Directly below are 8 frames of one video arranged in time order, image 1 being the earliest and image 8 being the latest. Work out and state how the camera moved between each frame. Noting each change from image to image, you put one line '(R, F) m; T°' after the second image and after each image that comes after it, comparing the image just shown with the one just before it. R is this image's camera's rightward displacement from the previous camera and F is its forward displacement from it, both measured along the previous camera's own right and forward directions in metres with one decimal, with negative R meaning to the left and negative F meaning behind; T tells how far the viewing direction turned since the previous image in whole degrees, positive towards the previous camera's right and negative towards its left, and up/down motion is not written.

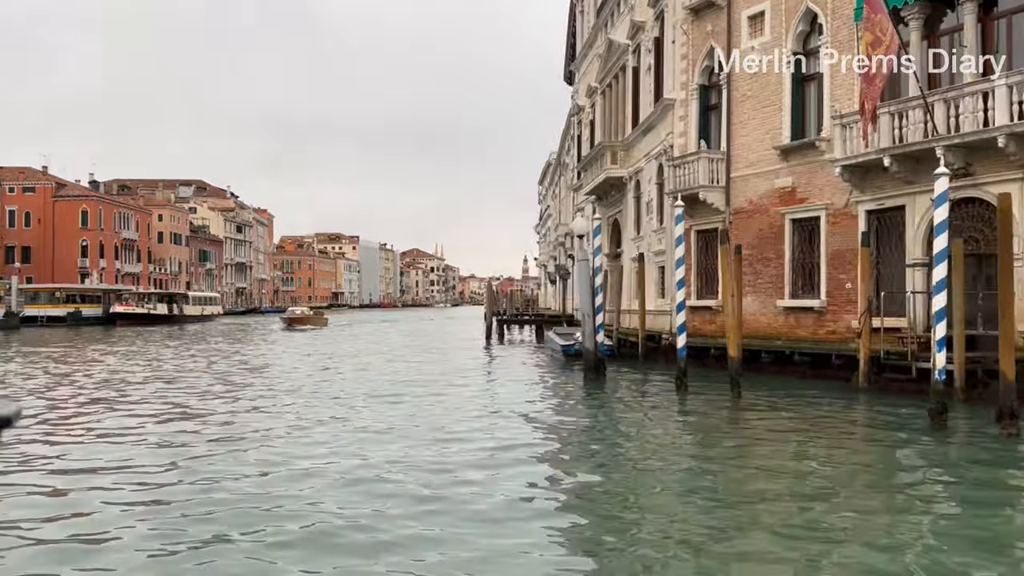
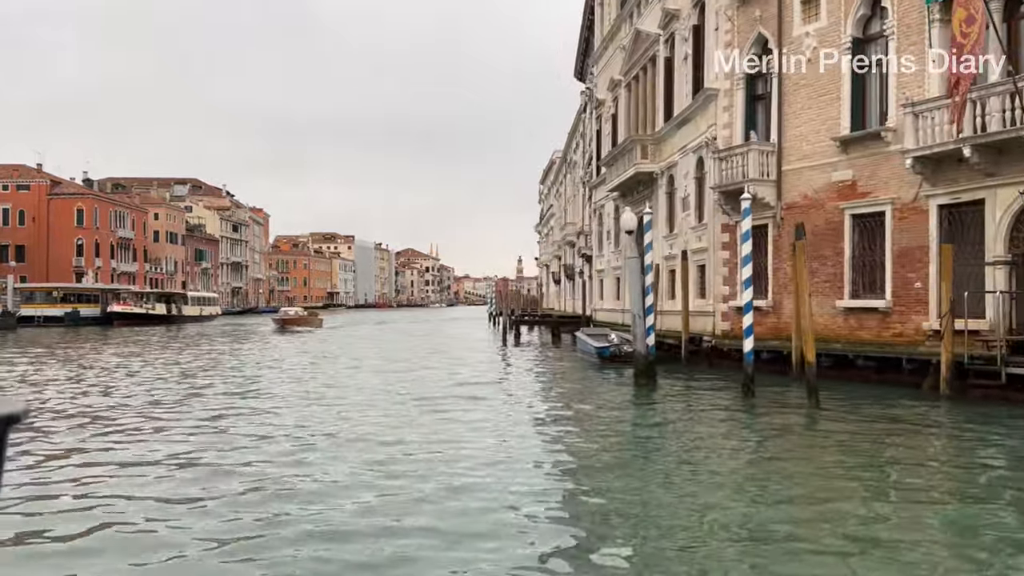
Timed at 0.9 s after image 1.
(-1.0, +1.1) m; 0°
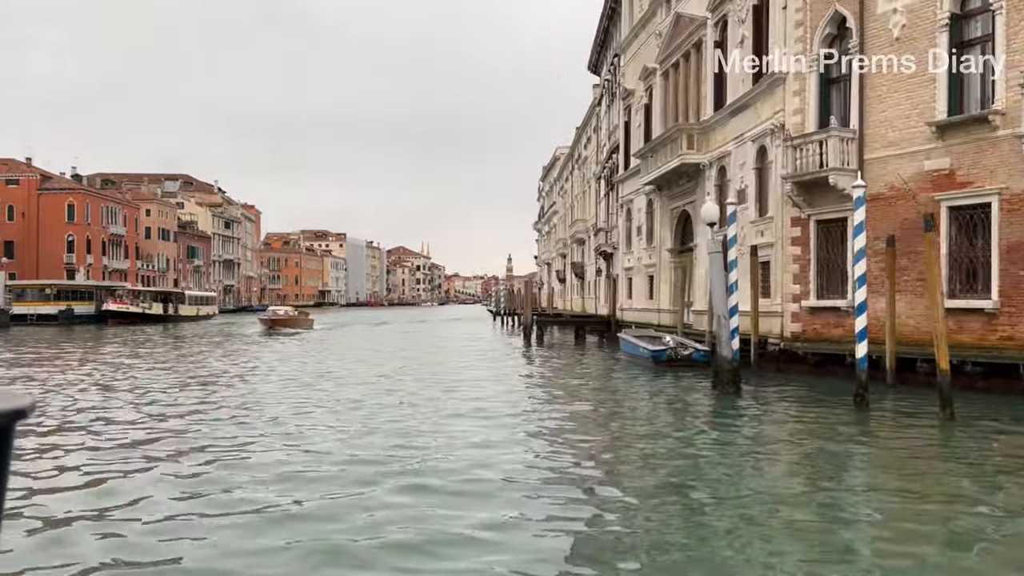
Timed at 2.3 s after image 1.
(-1.5, +1.5) m; +1°
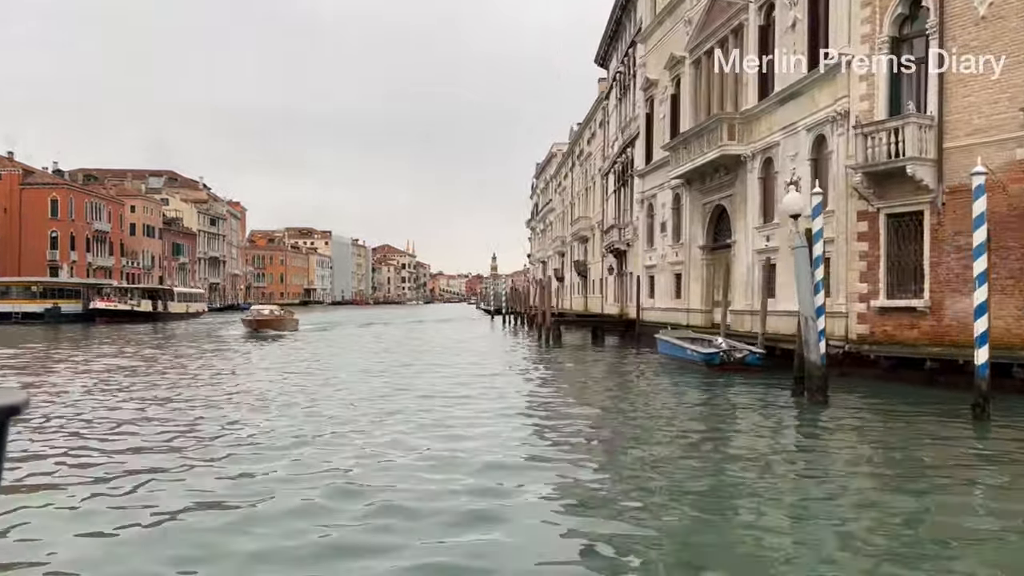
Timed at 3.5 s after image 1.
(-1.3, +1.4) m; +1°
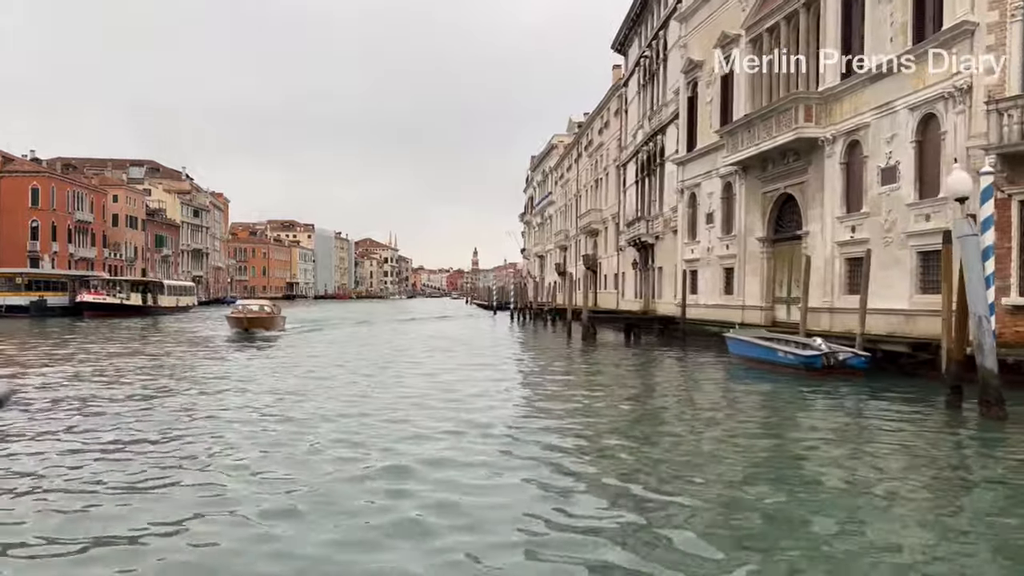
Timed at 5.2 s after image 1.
(-2.0, +2.1) m; +1°
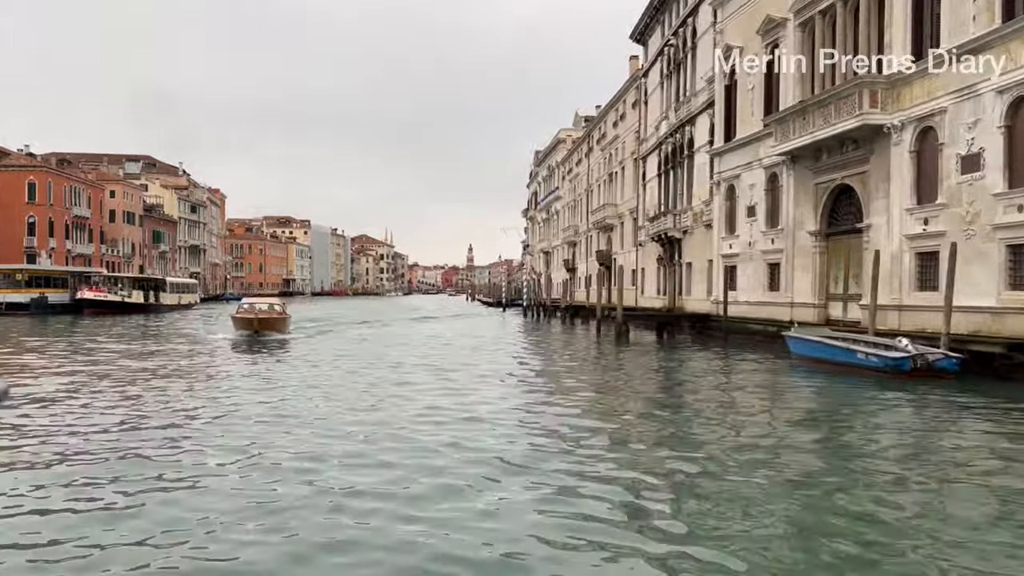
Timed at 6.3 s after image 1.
(-1.3, +1.3) m; 0°
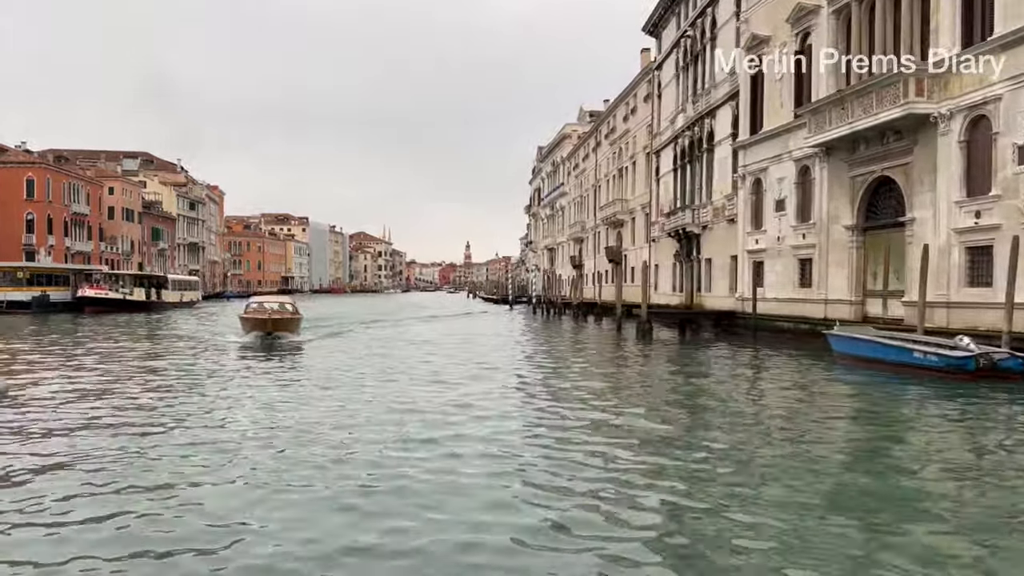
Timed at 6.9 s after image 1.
(-0.8, +0.8) m; 0°
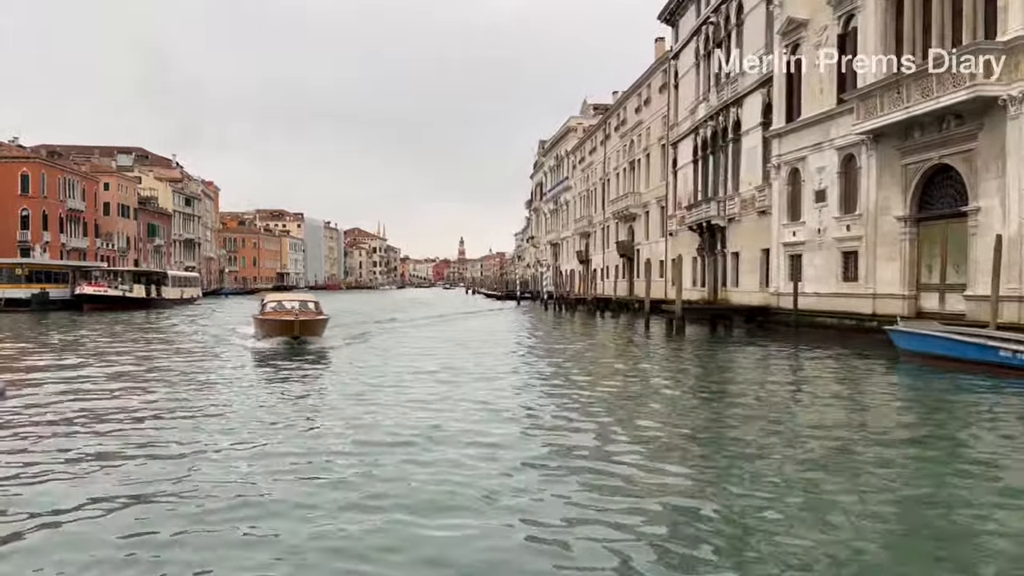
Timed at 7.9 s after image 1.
(-1.1, +1.2) m; 0°
